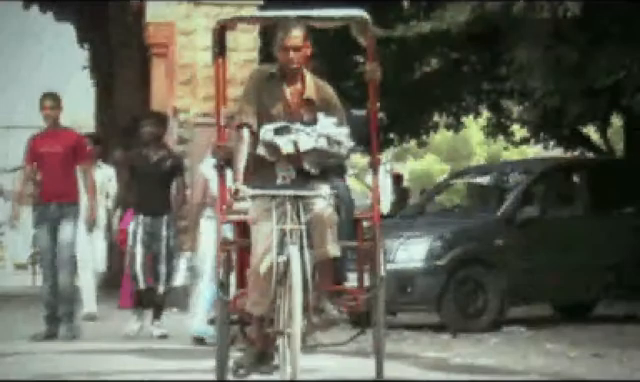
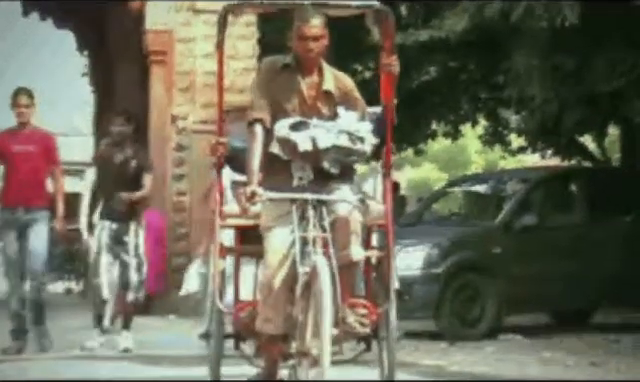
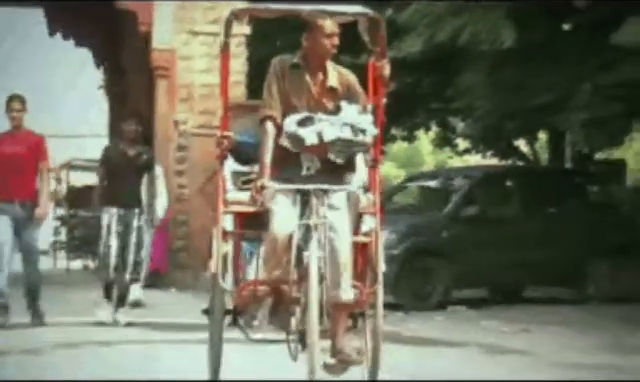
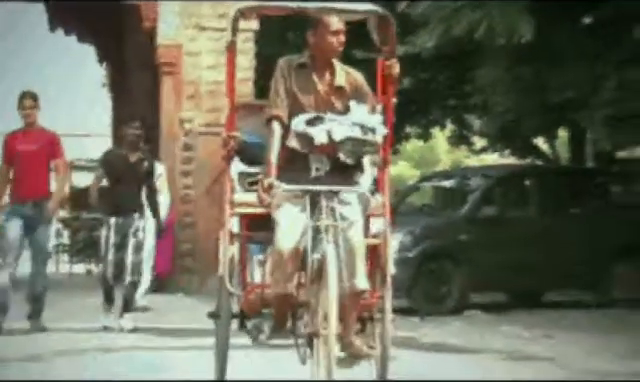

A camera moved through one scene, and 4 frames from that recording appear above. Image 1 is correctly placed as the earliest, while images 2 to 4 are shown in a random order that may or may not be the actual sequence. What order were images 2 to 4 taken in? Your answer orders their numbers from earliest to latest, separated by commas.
2, 4, 3
